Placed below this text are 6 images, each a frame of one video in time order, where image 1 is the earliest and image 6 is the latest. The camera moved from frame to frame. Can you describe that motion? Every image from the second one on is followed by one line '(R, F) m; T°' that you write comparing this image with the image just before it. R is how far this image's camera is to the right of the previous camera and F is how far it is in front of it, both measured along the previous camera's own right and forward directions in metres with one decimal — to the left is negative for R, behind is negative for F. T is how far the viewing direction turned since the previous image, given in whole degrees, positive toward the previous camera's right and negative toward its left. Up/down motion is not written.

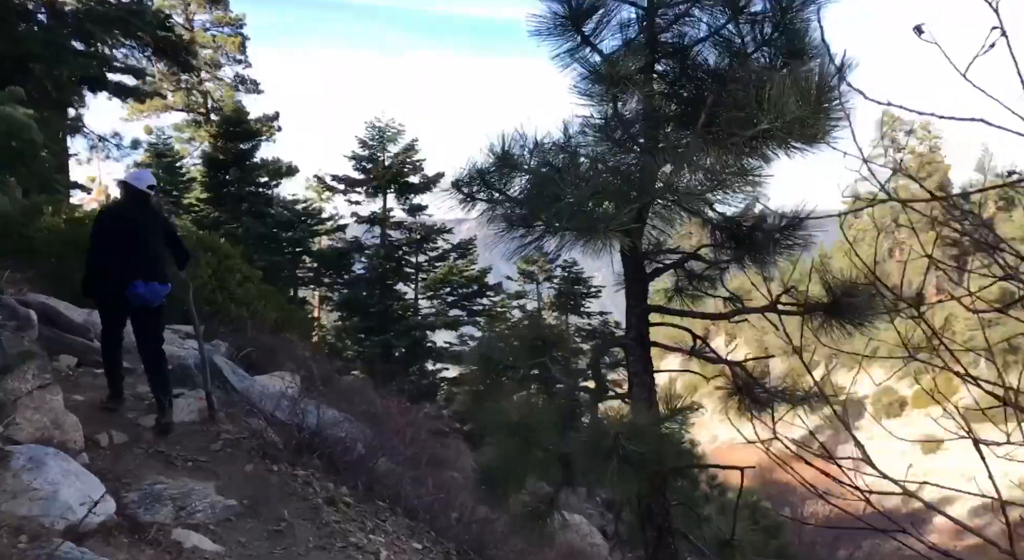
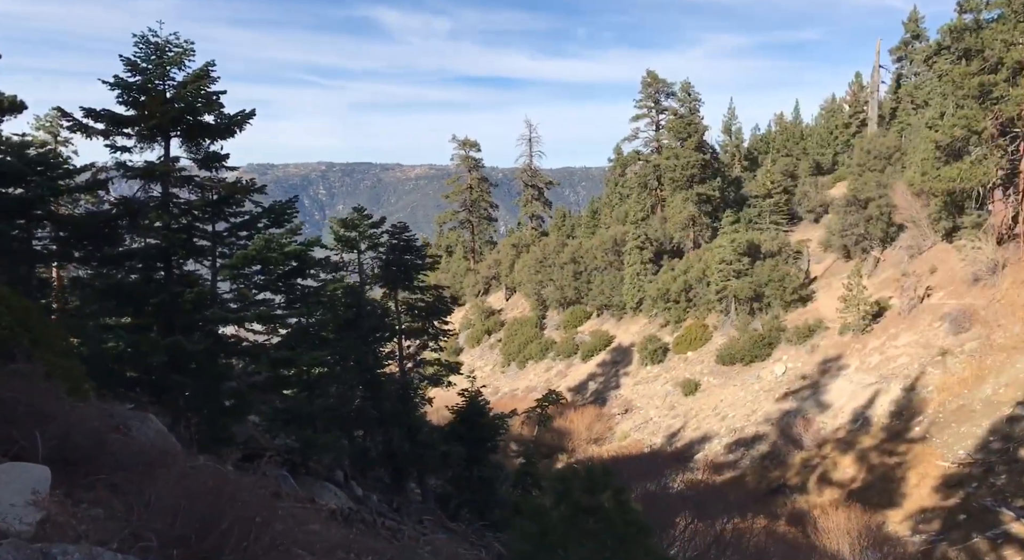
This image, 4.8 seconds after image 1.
(-1.0, +3.5) m; +16°
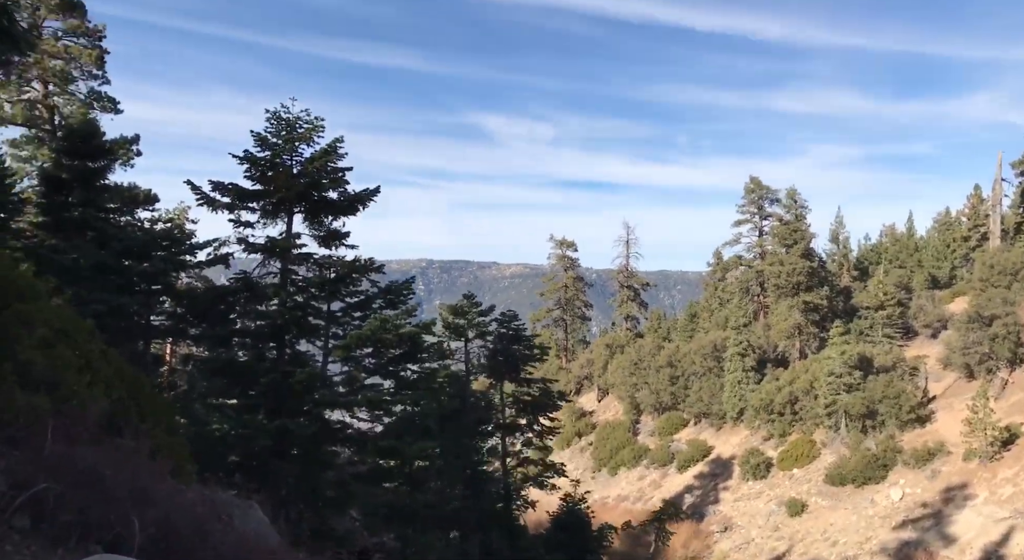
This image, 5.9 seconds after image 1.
(-0.5, +0.8) m; -7°
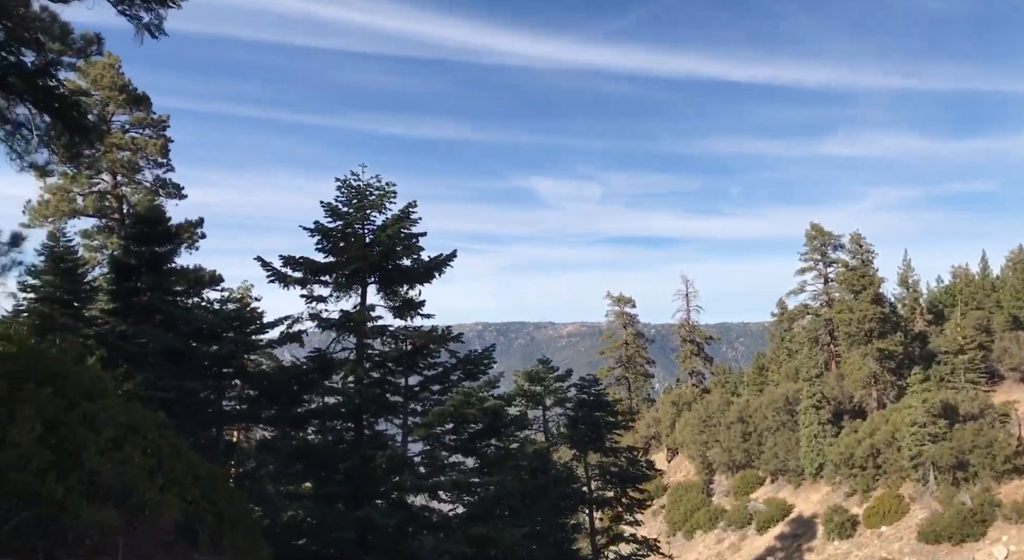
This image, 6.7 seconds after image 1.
(-0.4, +0.8) m; -4°
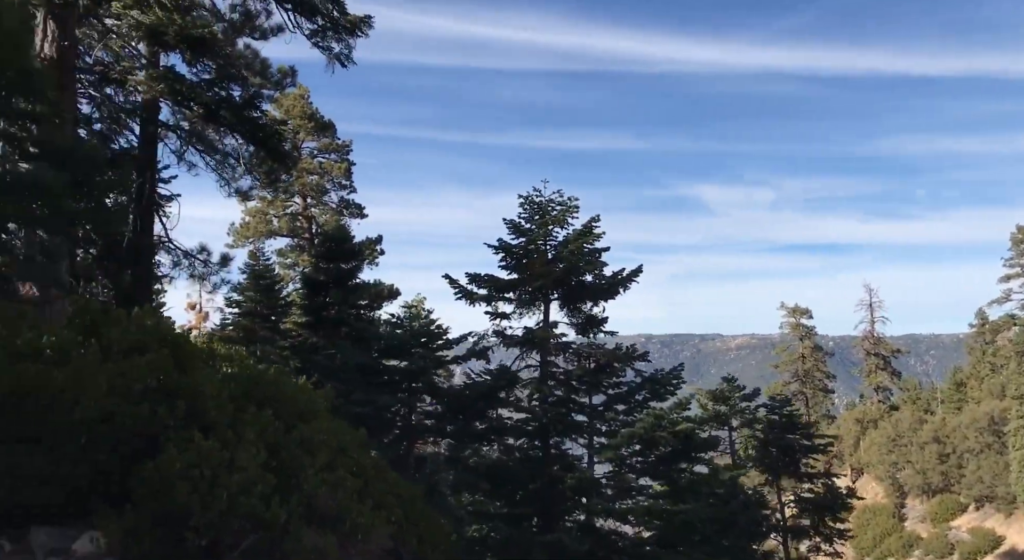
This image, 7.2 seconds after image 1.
(-0.3, +0.3) m; -12°
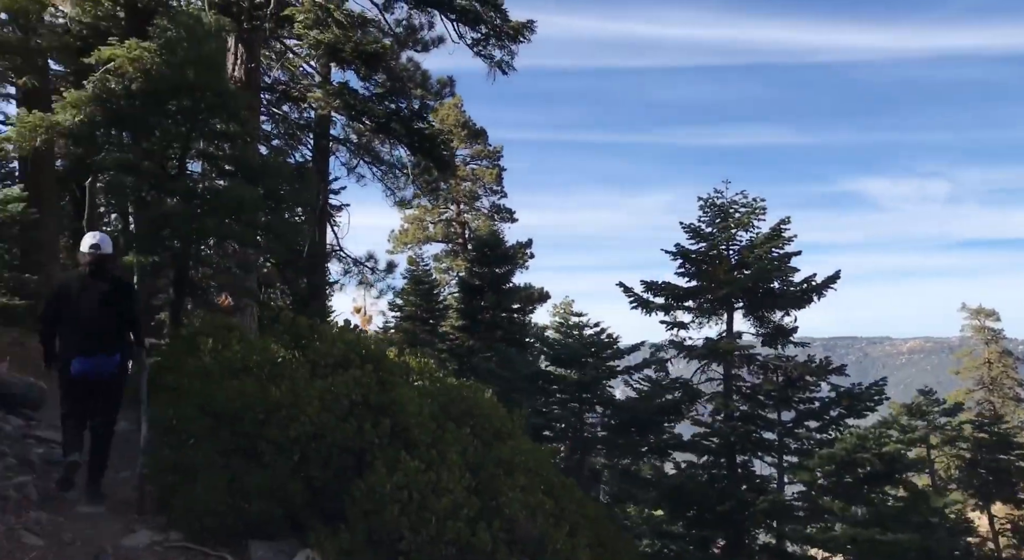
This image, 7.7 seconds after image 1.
(-0.4, +0.3) m; -11°
